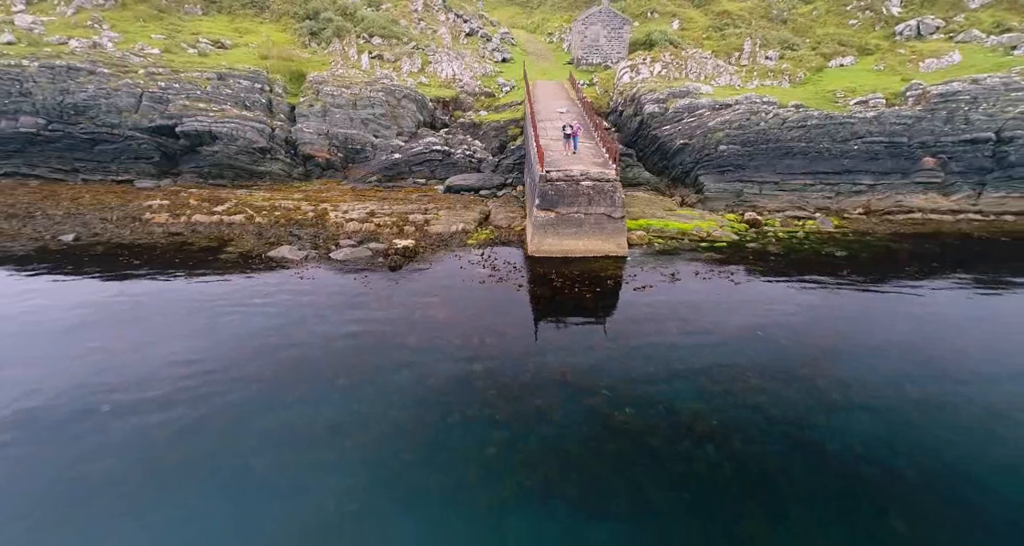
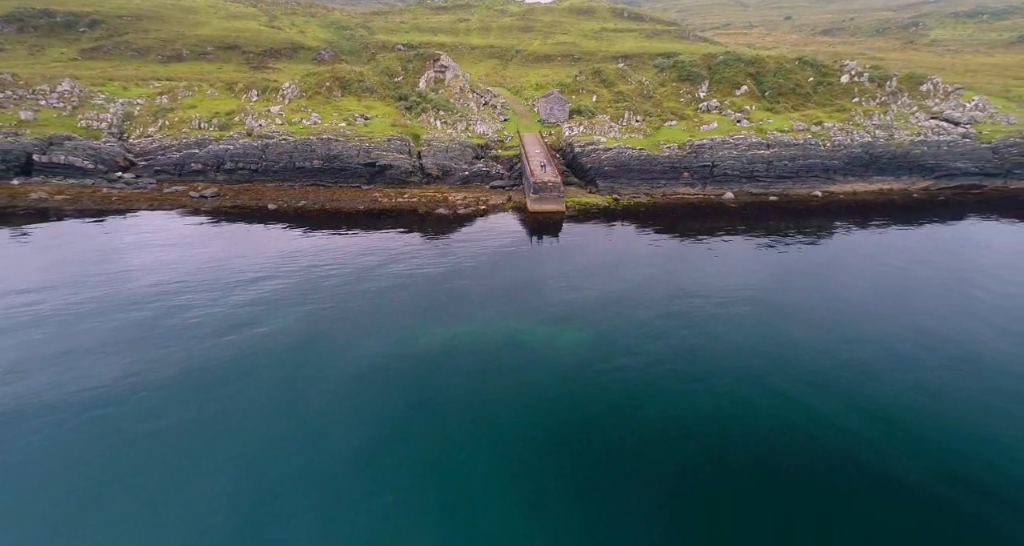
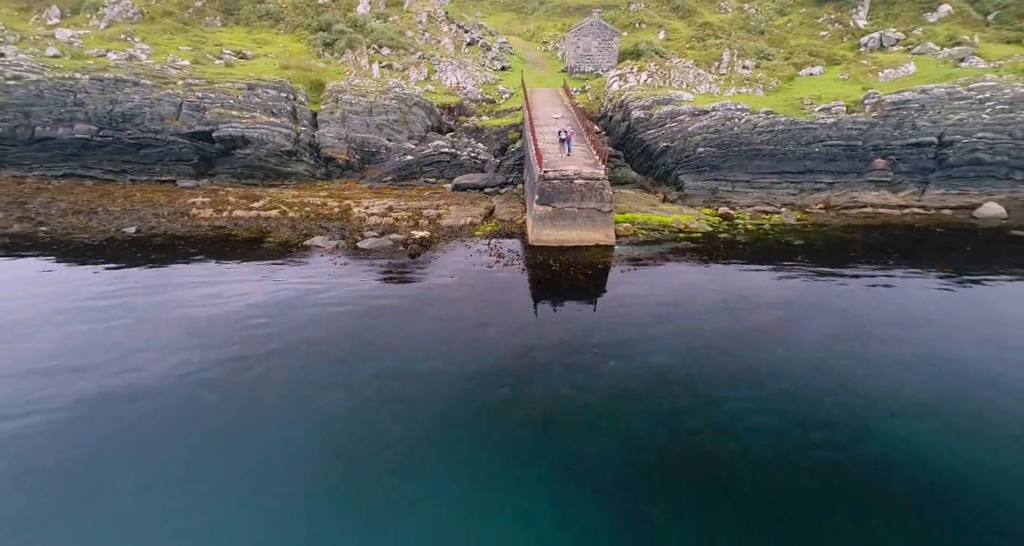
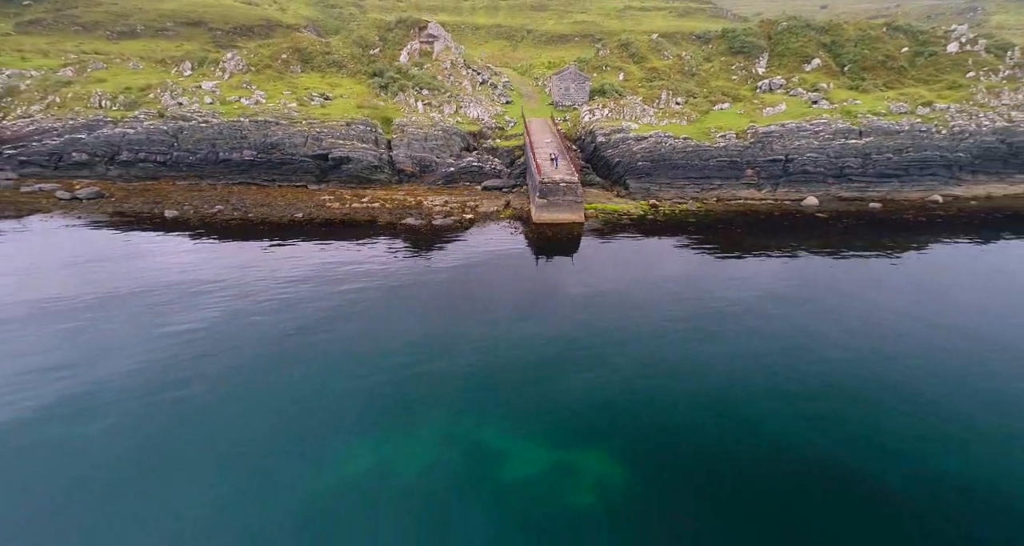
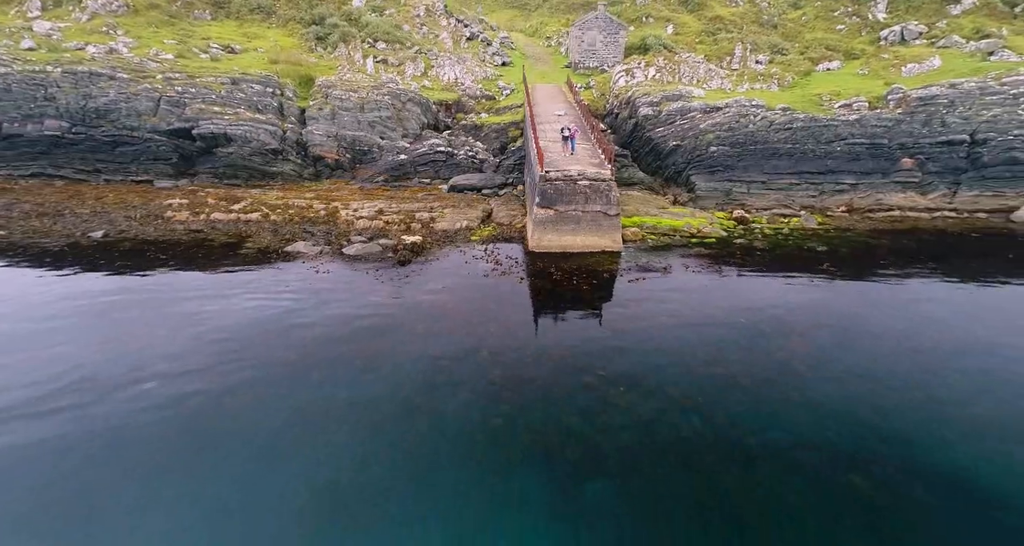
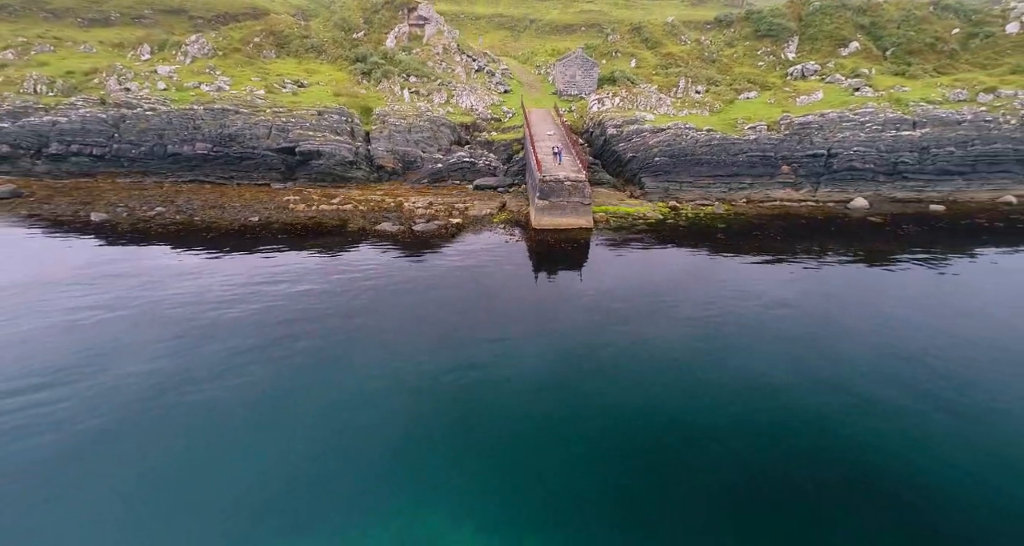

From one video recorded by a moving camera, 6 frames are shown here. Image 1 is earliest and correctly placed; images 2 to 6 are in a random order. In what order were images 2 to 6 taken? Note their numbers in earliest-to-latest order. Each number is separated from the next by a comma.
5, 3, 6, 4, 2
